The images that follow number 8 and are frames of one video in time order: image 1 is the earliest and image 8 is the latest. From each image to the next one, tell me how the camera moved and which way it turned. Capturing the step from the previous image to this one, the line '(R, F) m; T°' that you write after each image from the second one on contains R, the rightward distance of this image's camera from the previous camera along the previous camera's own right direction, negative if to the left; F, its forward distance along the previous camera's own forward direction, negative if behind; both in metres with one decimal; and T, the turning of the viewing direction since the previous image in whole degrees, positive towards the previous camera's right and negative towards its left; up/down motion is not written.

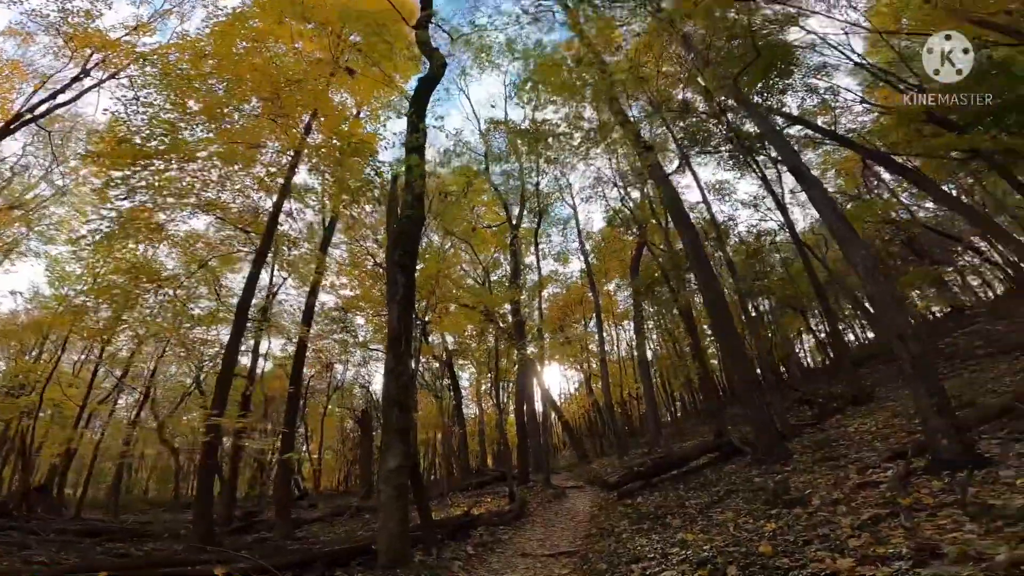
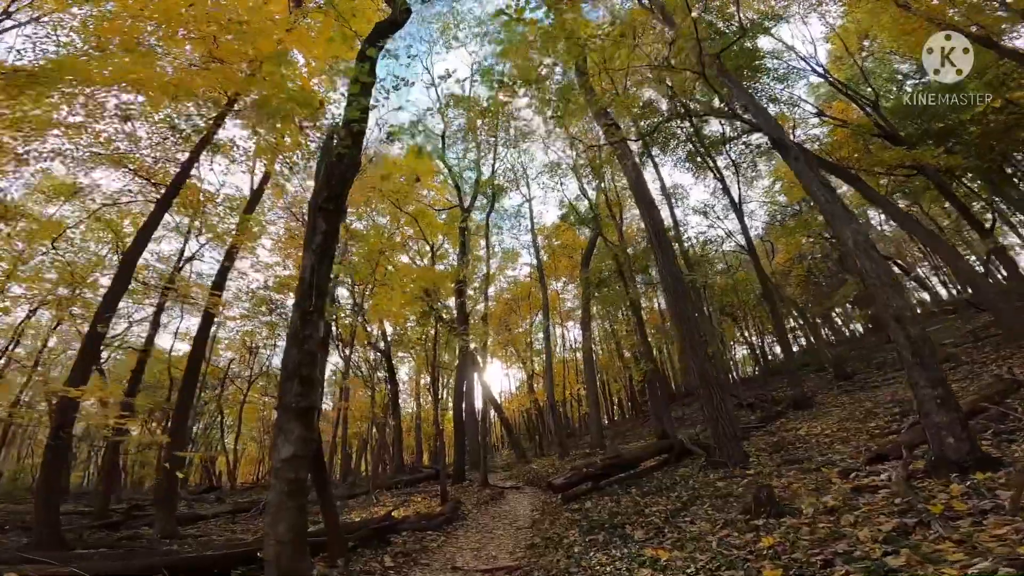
(0.0, +0.7) m; +6°
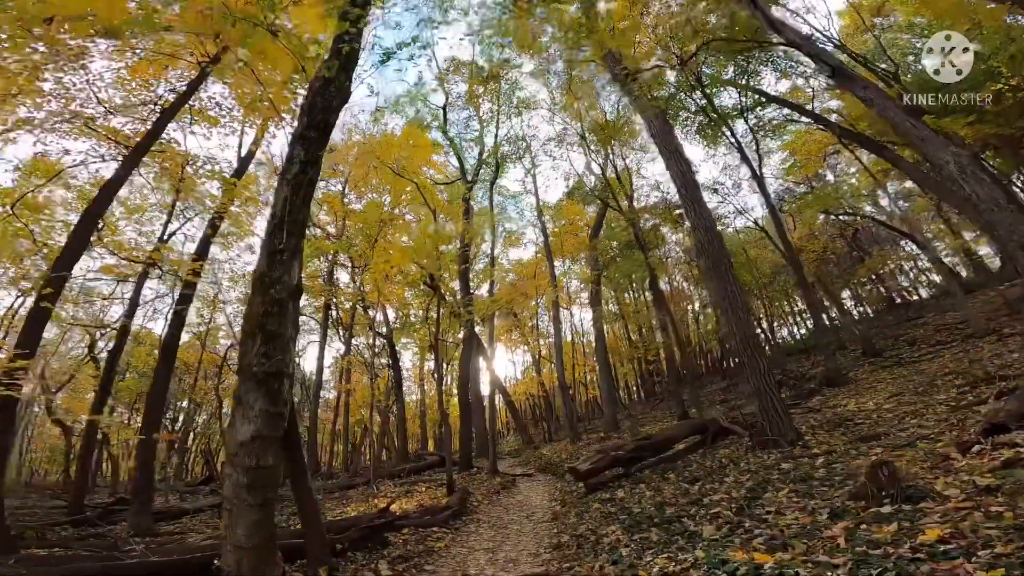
(-0.1, +0.7) m; 0°
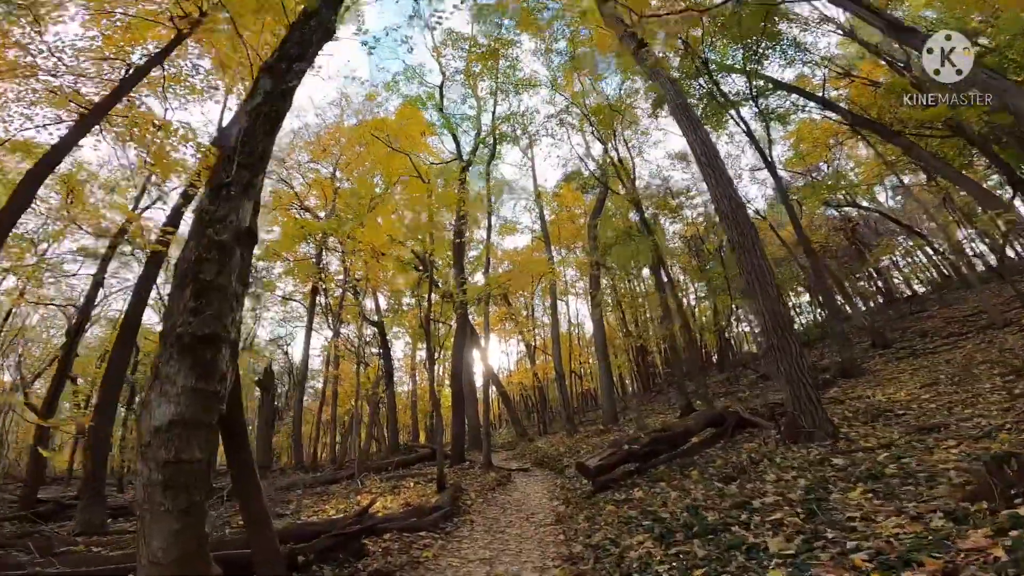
(-0.1, +0.5) m; +1°
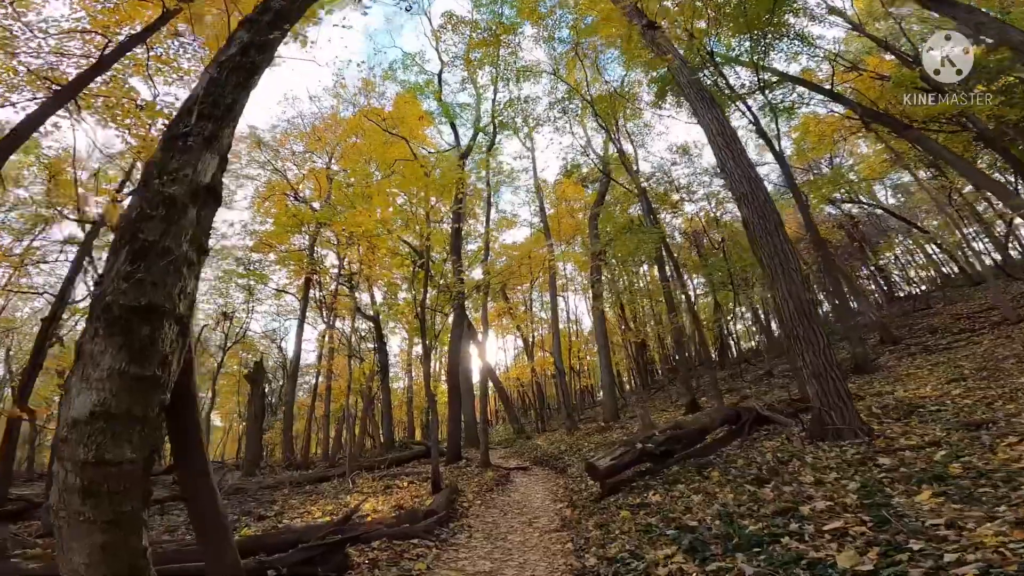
(0.0, +0.3) m; 0°
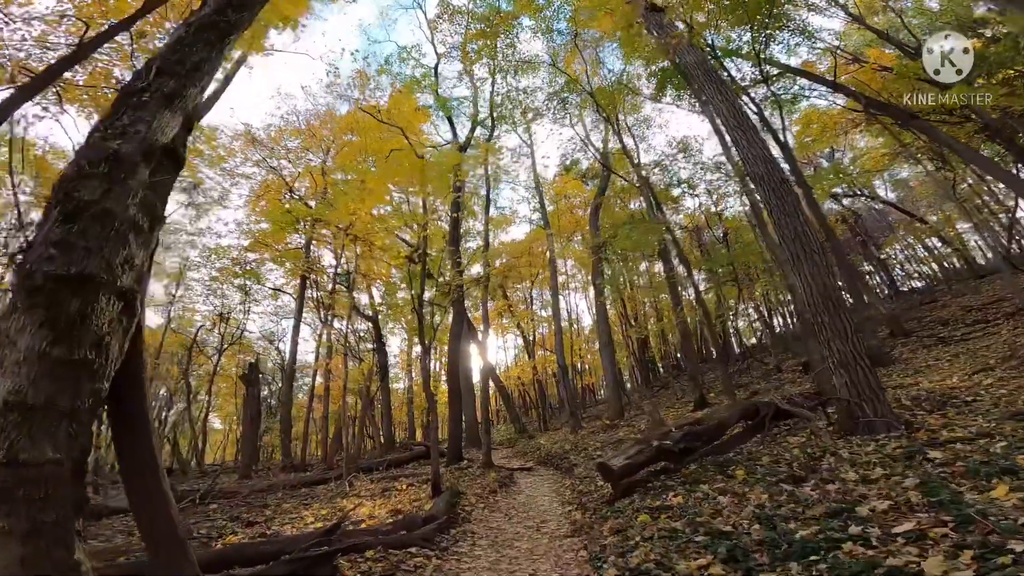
(0.0, +0.3) m; 0°
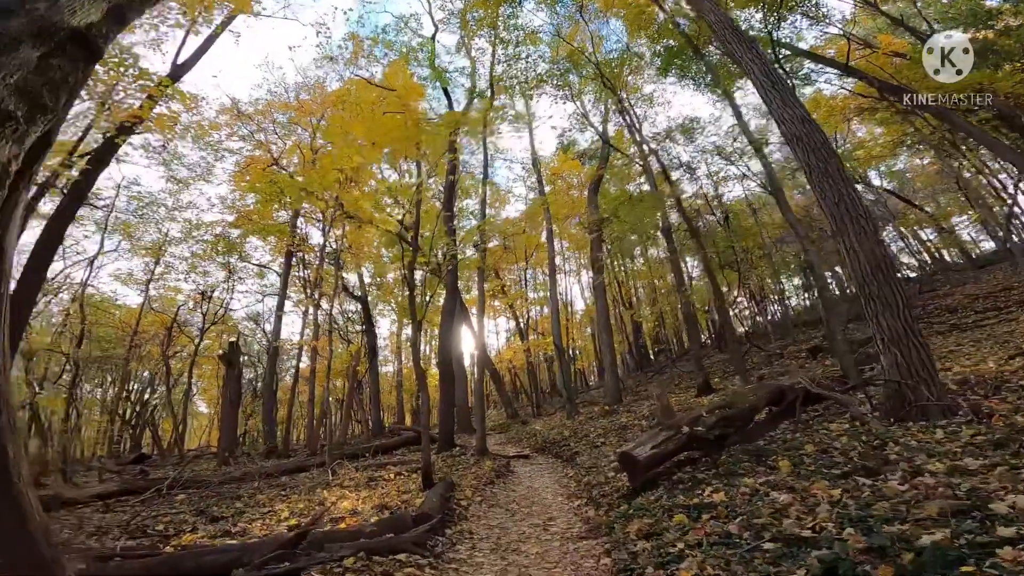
(-0.1, +0.5) m; +1°
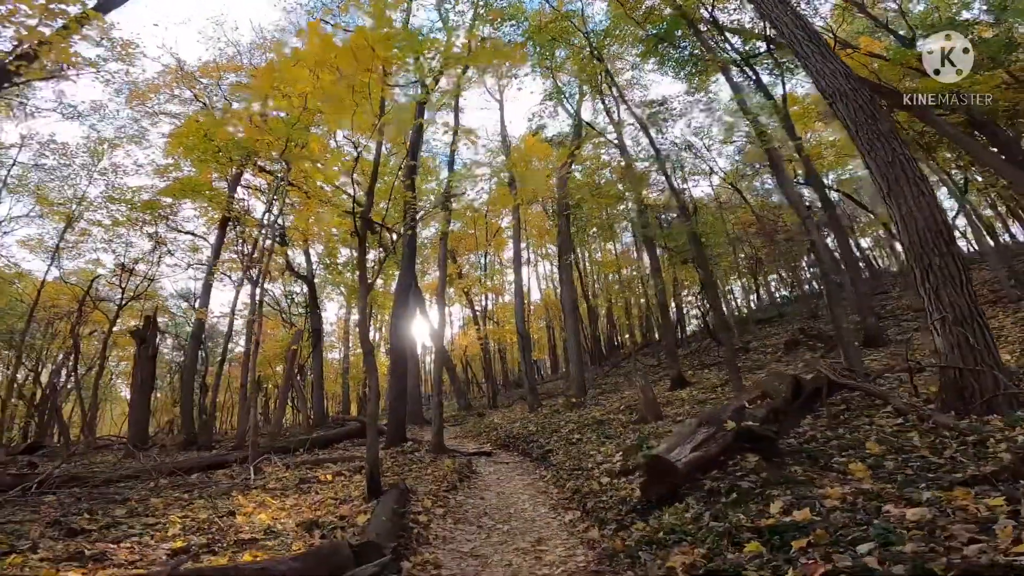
(-0.2, +0.8) m; +6°
